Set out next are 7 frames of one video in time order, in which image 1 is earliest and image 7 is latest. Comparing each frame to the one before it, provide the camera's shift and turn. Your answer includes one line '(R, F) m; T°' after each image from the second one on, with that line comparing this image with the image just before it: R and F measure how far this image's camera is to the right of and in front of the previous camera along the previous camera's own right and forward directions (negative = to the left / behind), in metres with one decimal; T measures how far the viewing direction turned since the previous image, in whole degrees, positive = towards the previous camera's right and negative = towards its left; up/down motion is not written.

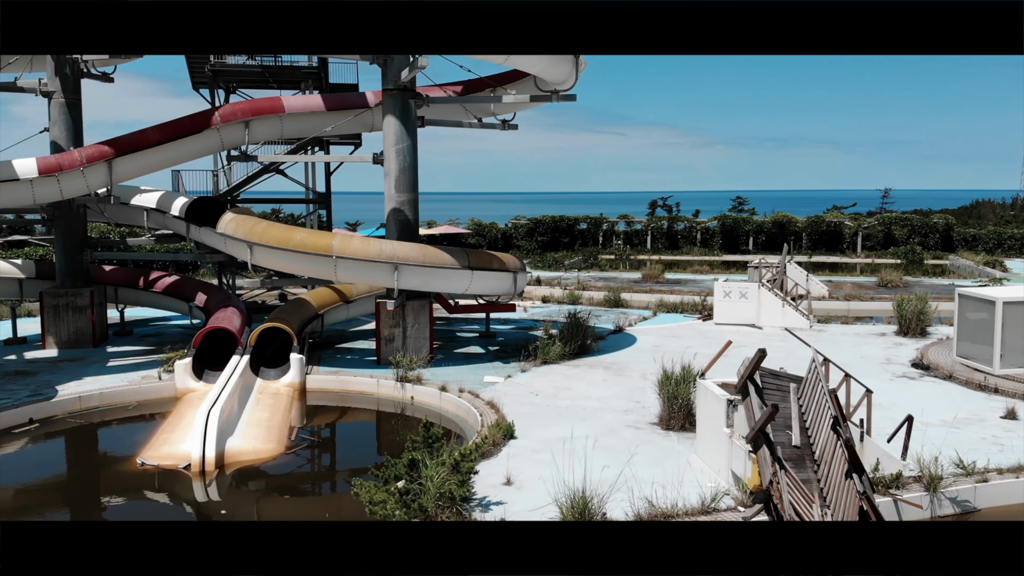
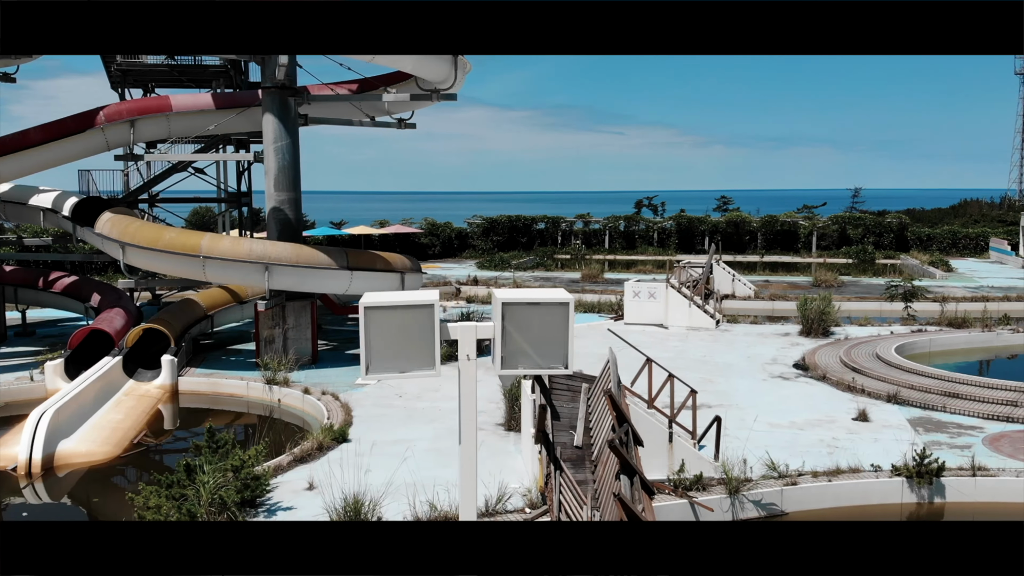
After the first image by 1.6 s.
(+1.9, +0.1) m; 0°
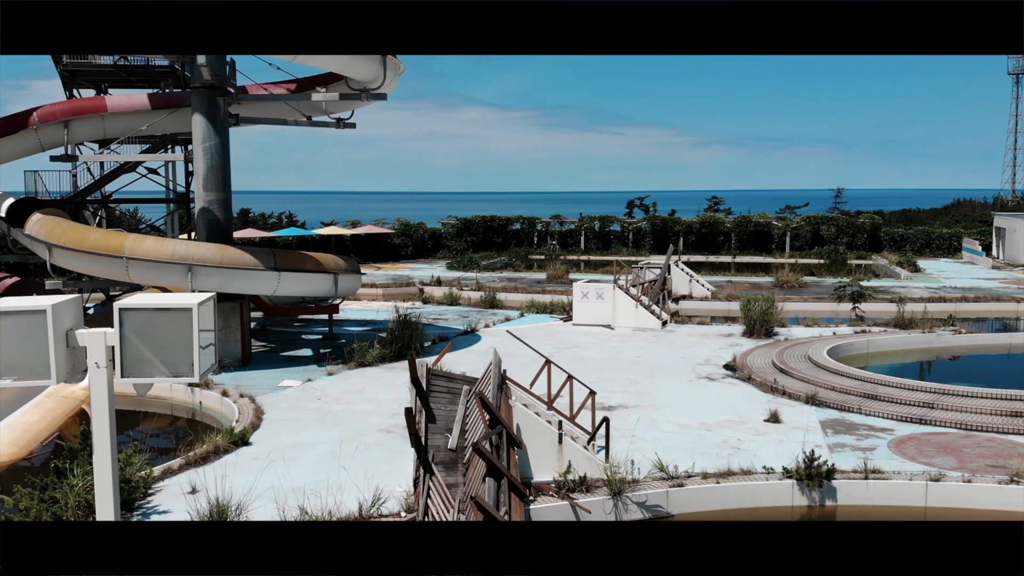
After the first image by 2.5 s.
(+1.1, 0.0) m; 0°
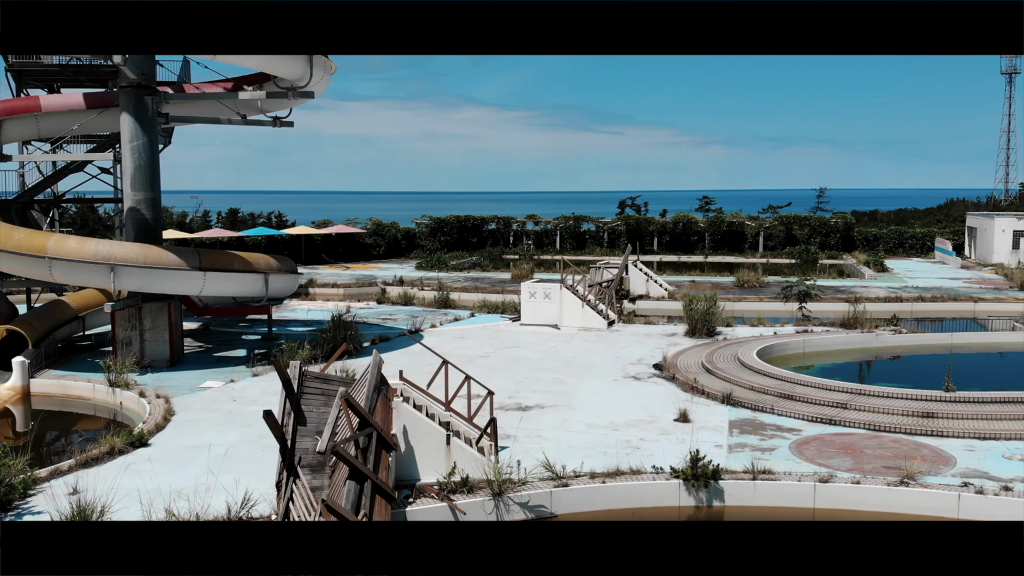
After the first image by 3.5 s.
(+1.1, 0.0) m; 0°
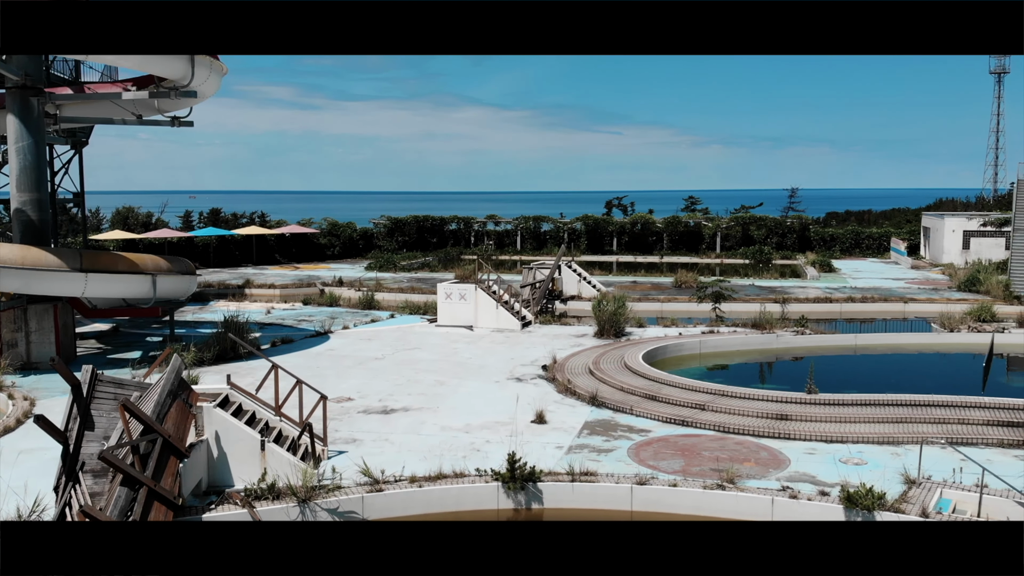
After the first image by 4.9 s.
(+1.8, 0.0) m; 0°
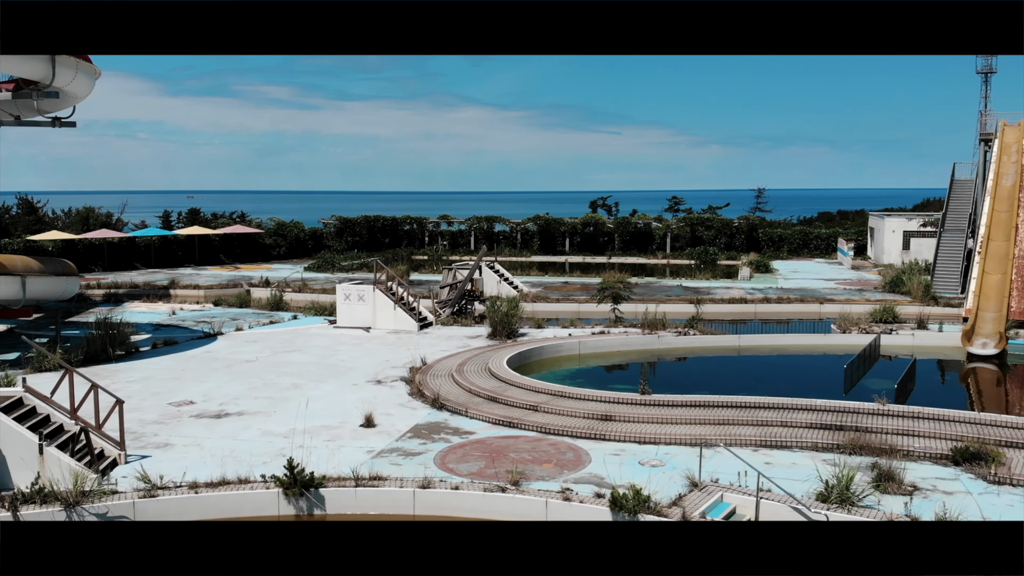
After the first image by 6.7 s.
(+2.1, 0.0) m; 0°
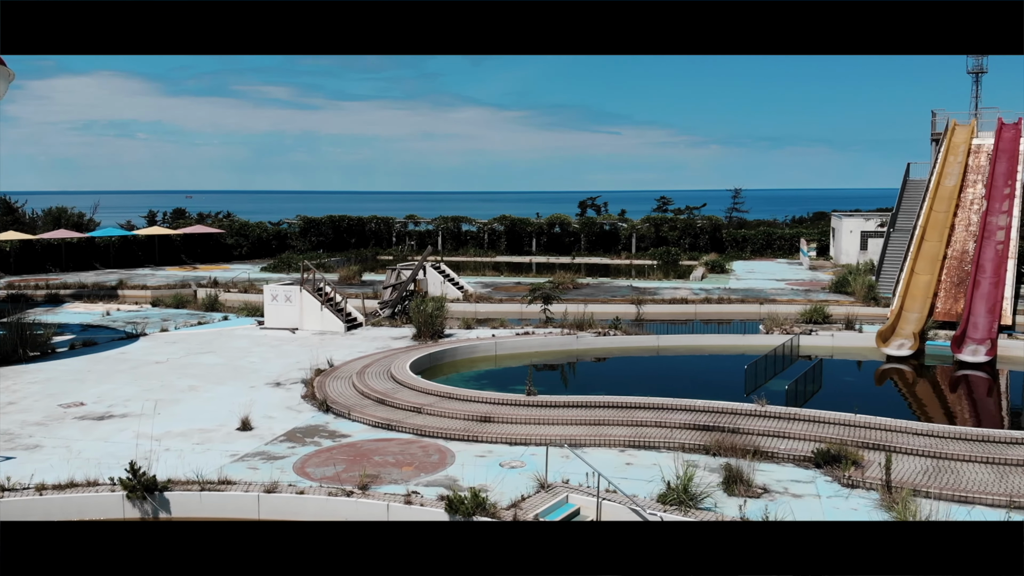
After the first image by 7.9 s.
(+1.5, 0.0) m; 0°
